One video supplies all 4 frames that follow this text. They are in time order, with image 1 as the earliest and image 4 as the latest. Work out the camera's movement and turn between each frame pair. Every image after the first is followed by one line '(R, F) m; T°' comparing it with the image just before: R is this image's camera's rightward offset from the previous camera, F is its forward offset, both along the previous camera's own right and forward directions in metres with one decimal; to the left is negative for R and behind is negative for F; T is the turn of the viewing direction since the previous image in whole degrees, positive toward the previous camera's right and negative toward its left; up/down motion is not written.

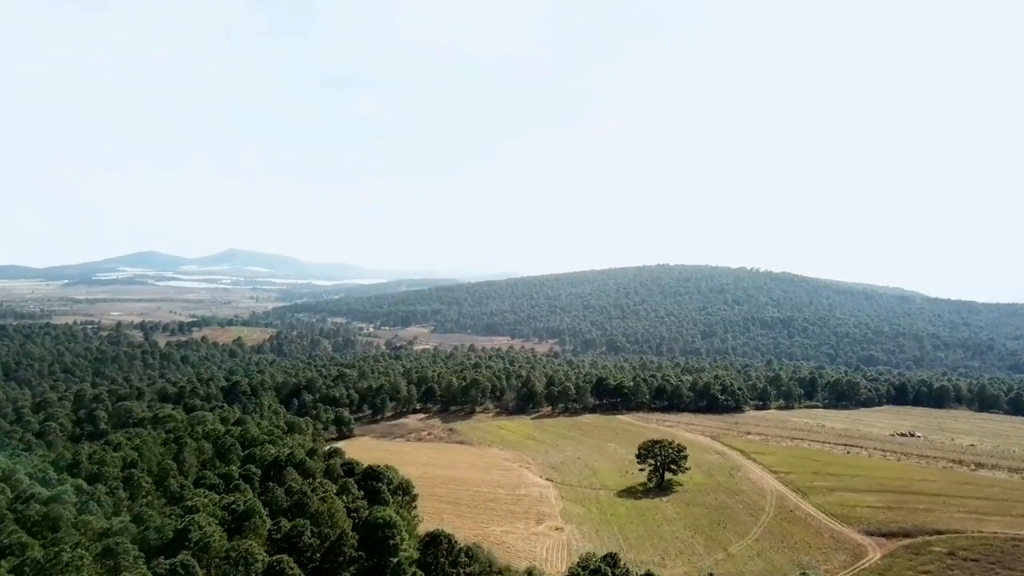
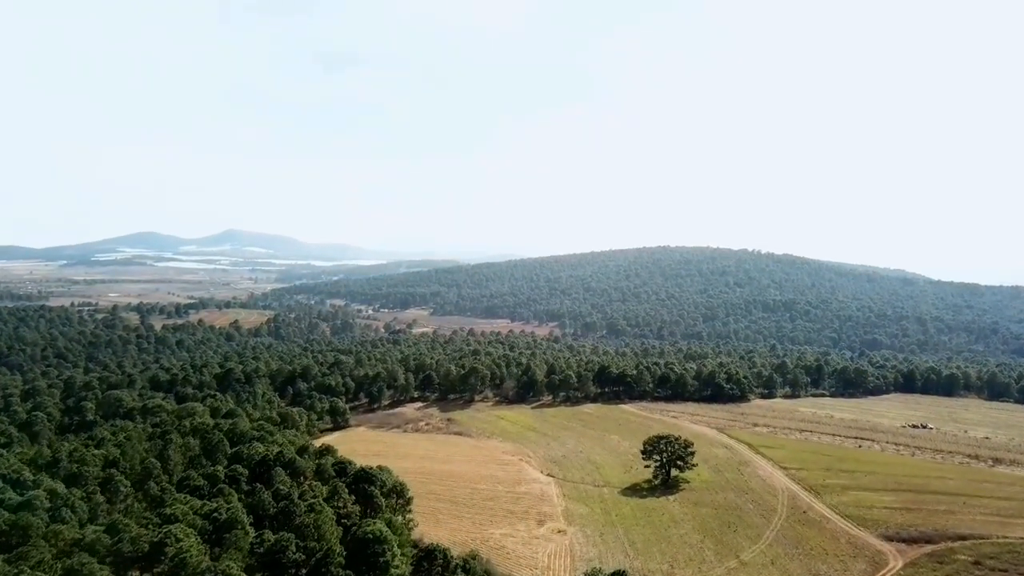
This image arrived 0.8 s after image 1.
(0.0, +2.8) m; 0°
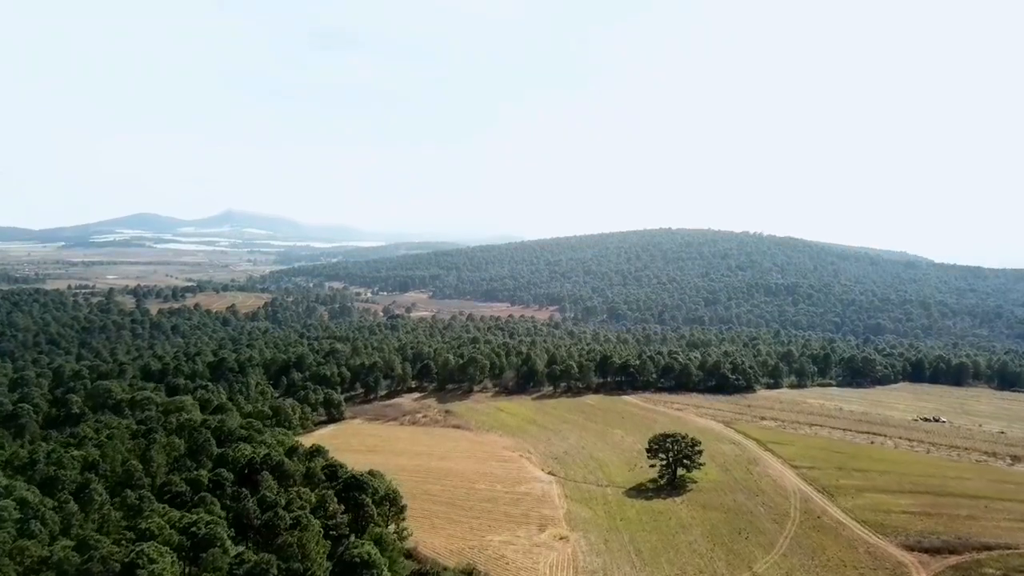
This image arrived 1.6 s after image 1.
(0.0, +2.7) m; 0°
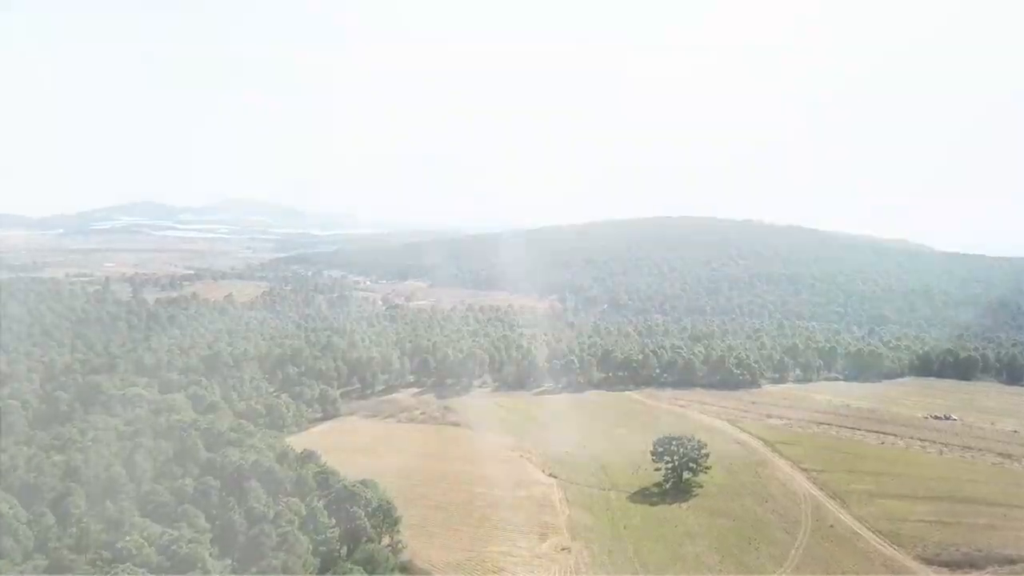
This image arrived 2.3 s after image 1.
(0.0, +2.1) m; 0°
